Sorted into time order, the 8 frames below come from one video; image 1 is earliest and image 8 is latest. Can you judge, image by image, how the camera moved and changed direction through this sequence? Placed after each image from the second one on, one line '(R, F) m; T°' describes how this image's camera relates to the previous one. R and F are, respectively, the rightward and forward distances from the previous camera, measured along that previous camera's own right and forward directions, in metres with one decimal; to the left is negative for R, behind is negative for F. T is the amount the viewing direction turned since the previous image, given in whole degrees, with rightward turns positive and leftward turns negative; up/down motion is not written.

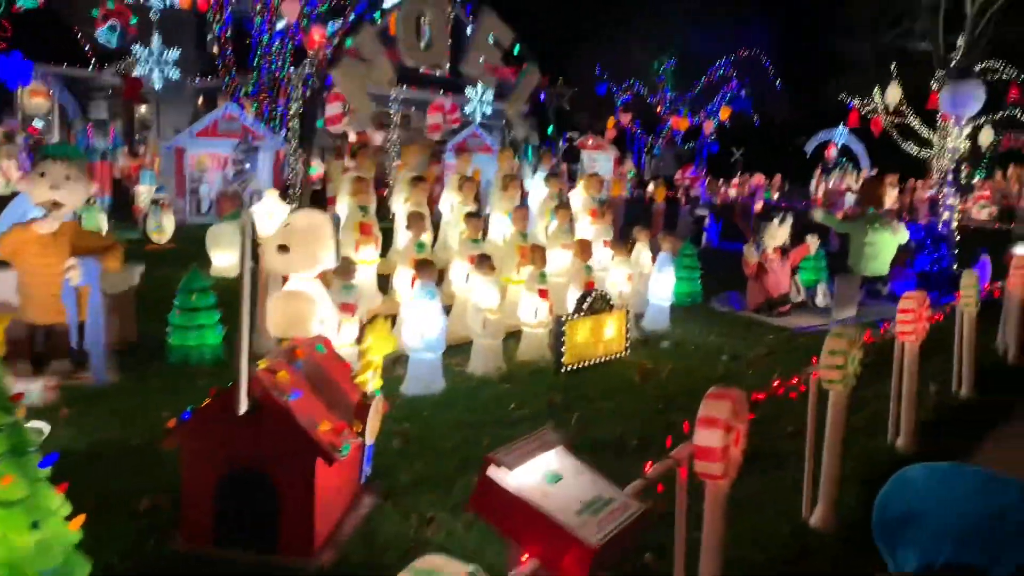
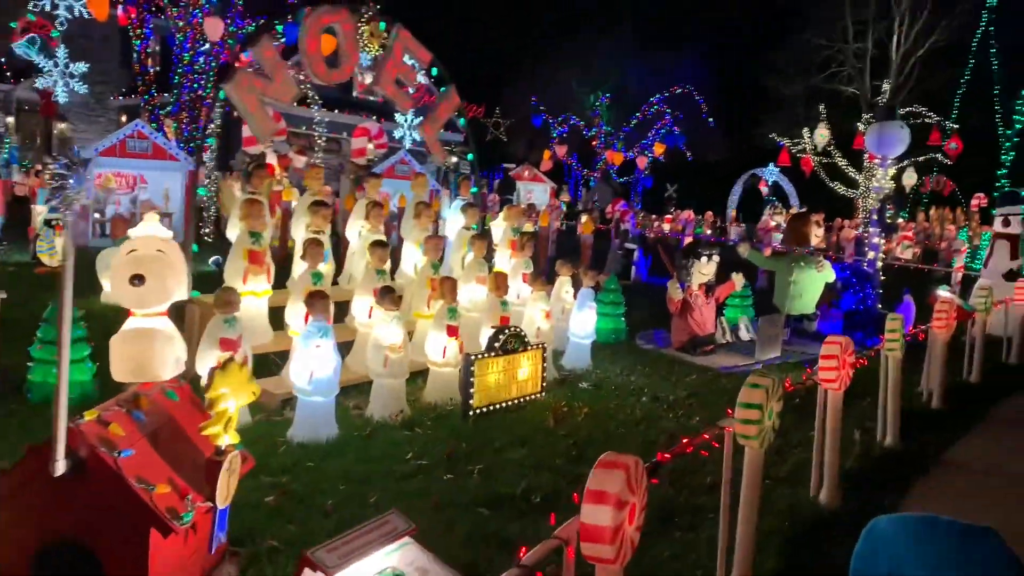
(+0.2, +0.4) m; +4°
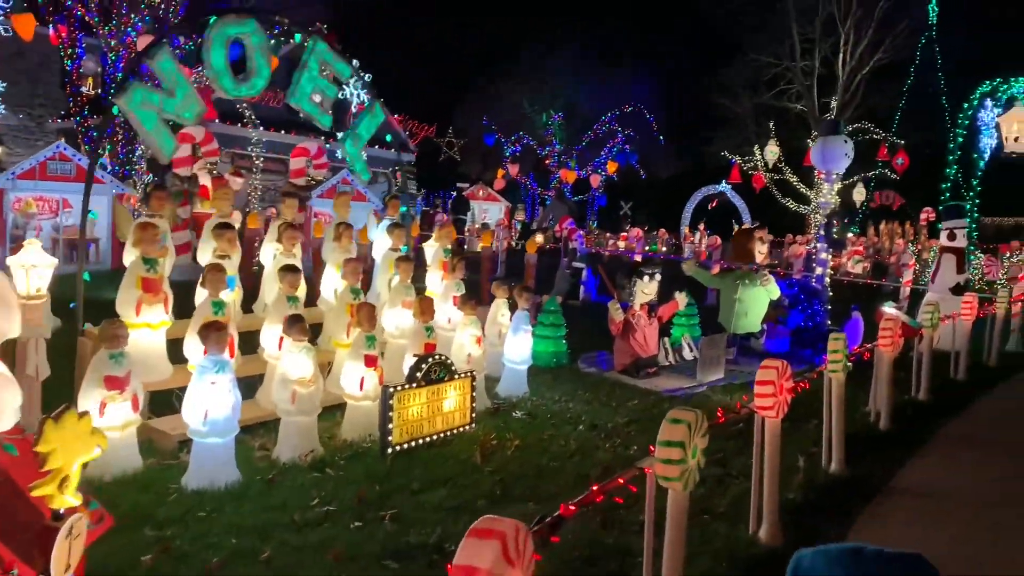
(+0.3, +0.4) m; +3°
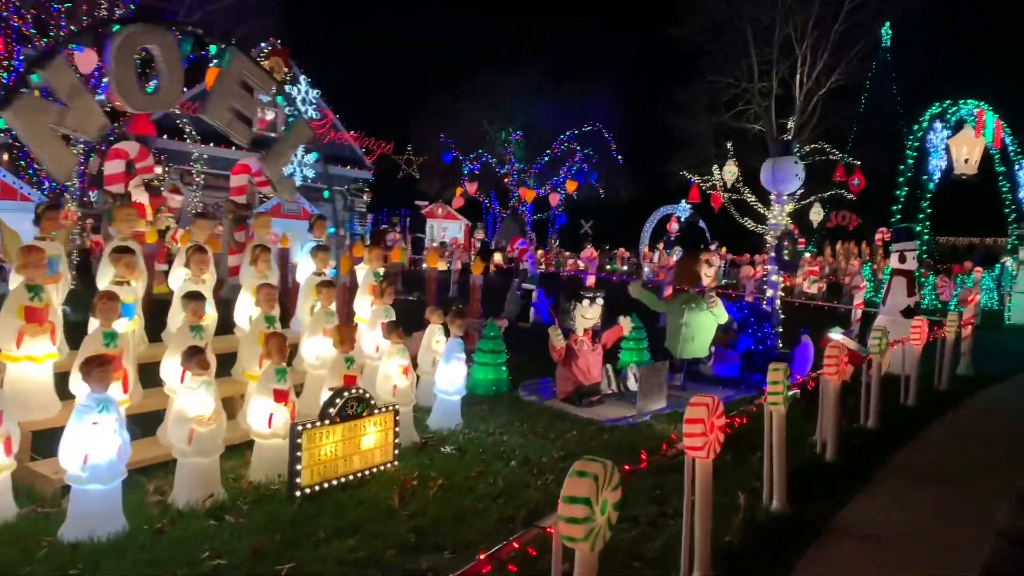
(+0.3, +0.3) m; +2°
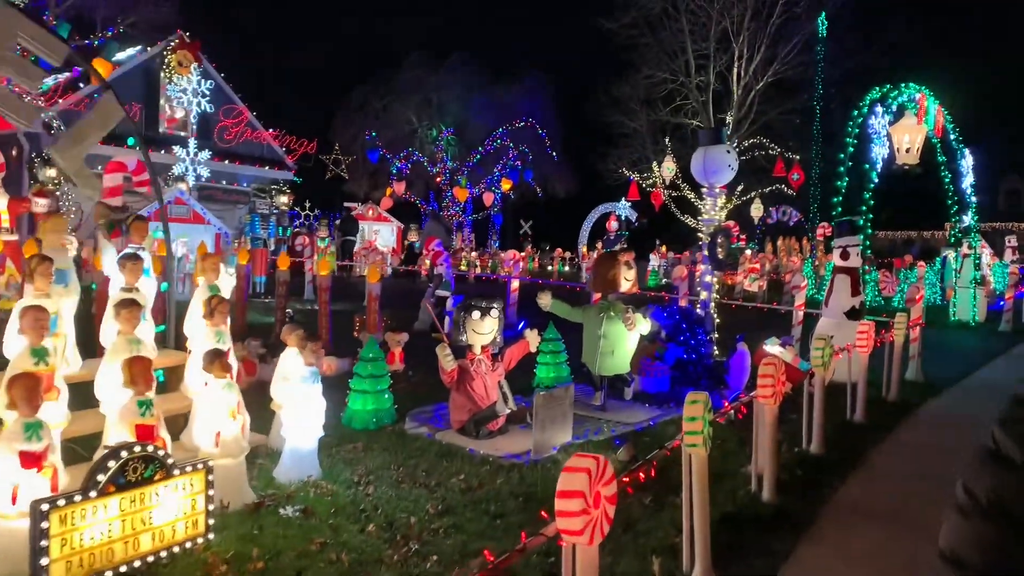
(+0.5, +1.2) m; +3°
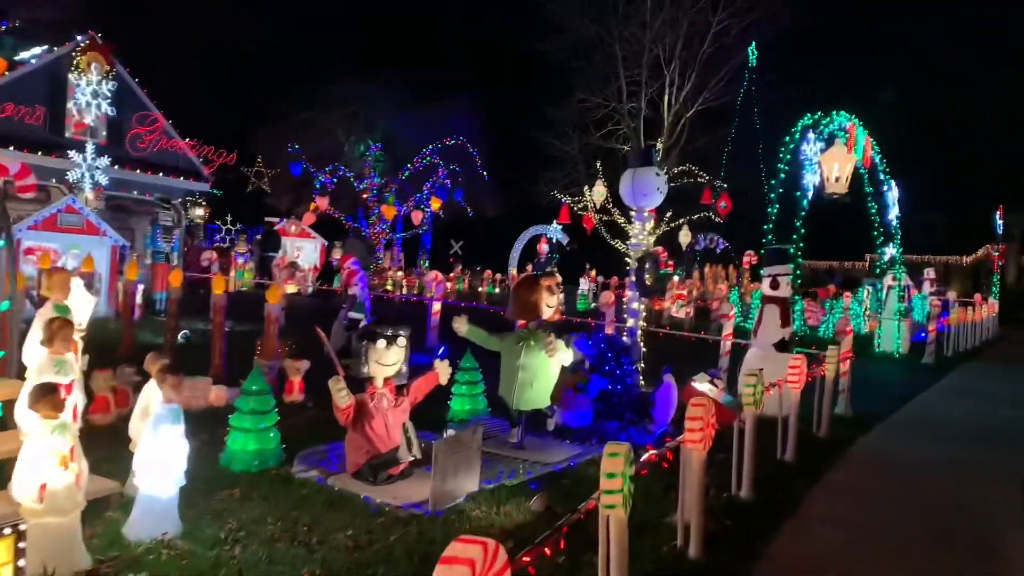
(+0.2, +0.6) m; +5°
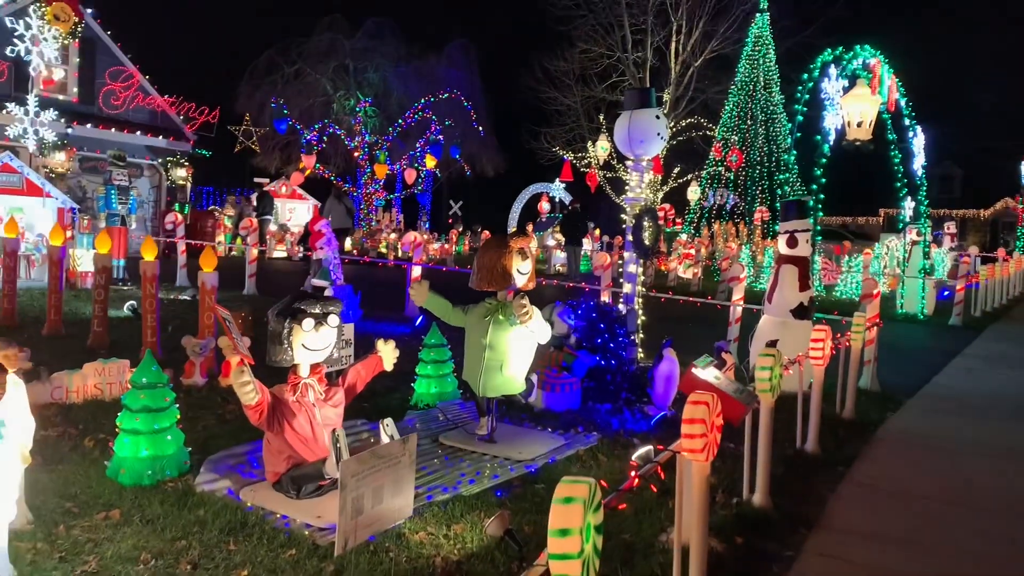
(+0.3, +1.2) m; -1°
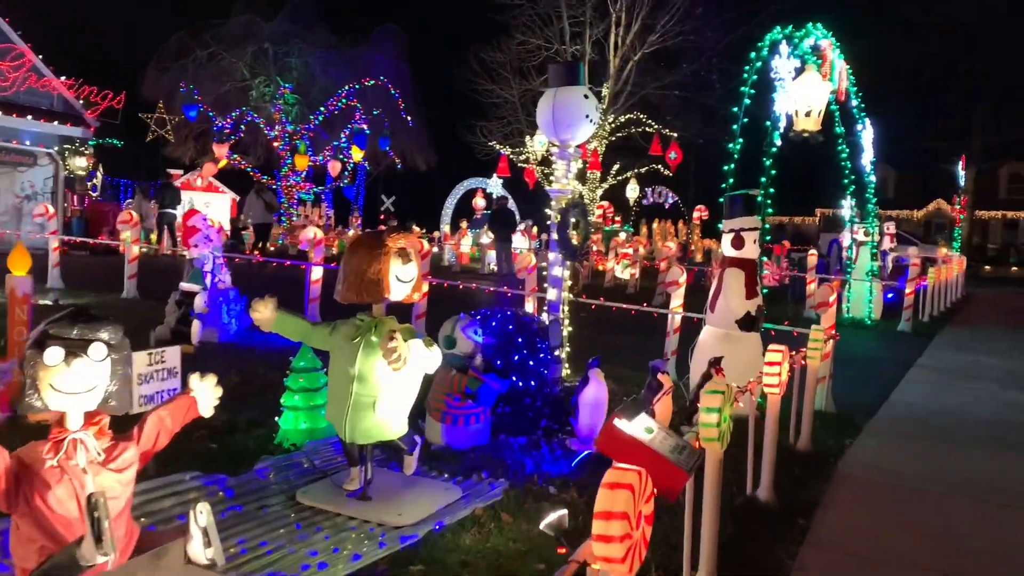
(+0.3, +1.3) m; +4°
